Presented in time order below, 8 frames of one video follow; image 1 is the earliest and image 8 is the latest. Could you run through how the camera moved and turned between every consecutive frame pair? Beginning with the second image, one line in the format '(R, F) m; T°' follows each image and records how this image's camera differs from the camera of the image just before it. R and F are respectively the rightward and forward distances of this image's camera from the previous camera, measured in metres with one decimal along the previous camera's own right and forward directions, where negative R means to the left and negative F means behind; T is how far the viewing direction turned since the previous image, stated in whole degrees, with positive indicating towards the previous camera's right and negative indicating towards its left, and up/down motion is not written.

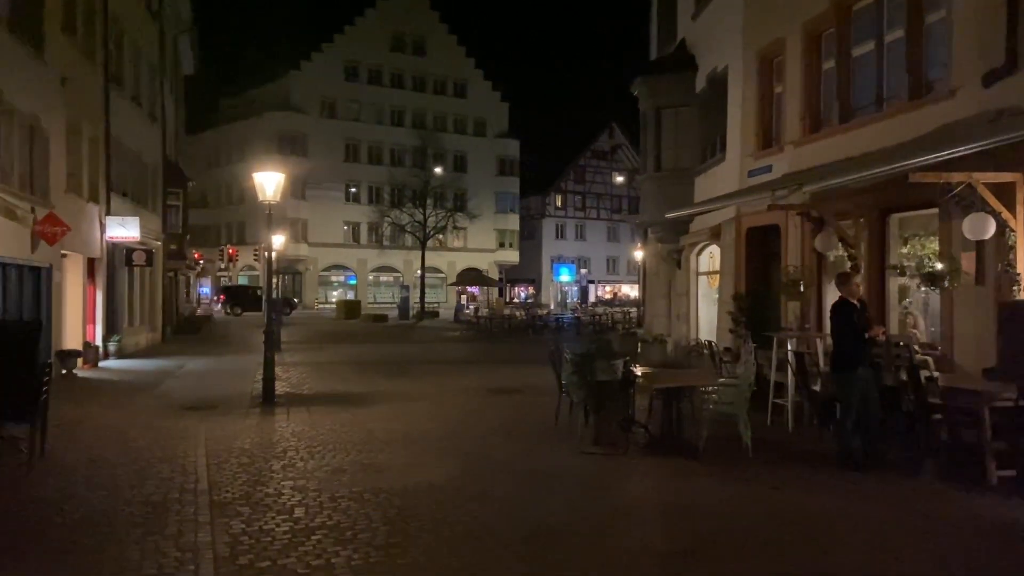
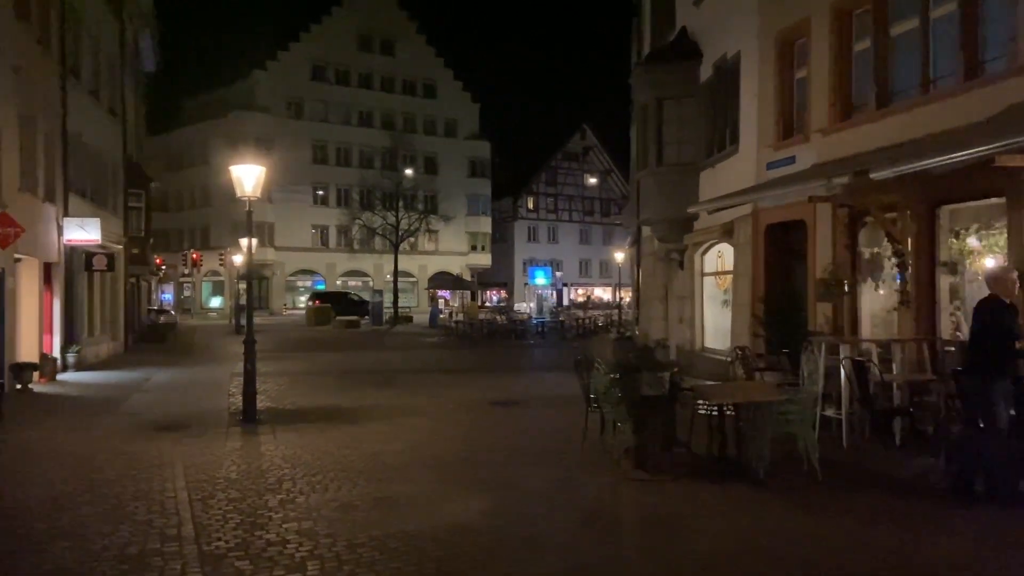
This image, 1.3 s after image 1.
(-0.6, +1.3) m; +2°
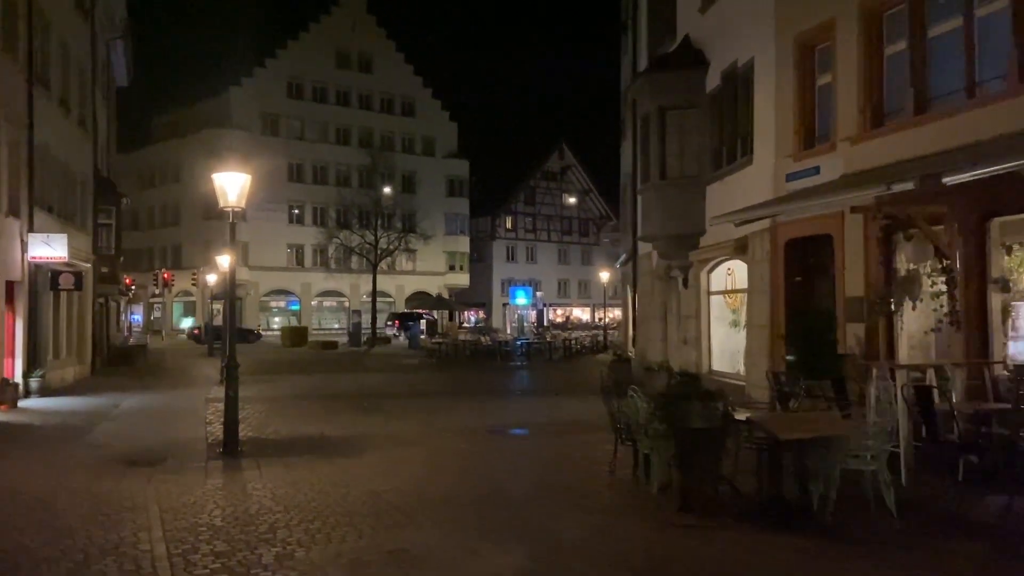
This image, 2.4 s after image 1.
(-0.5, +1.0) m; +2°
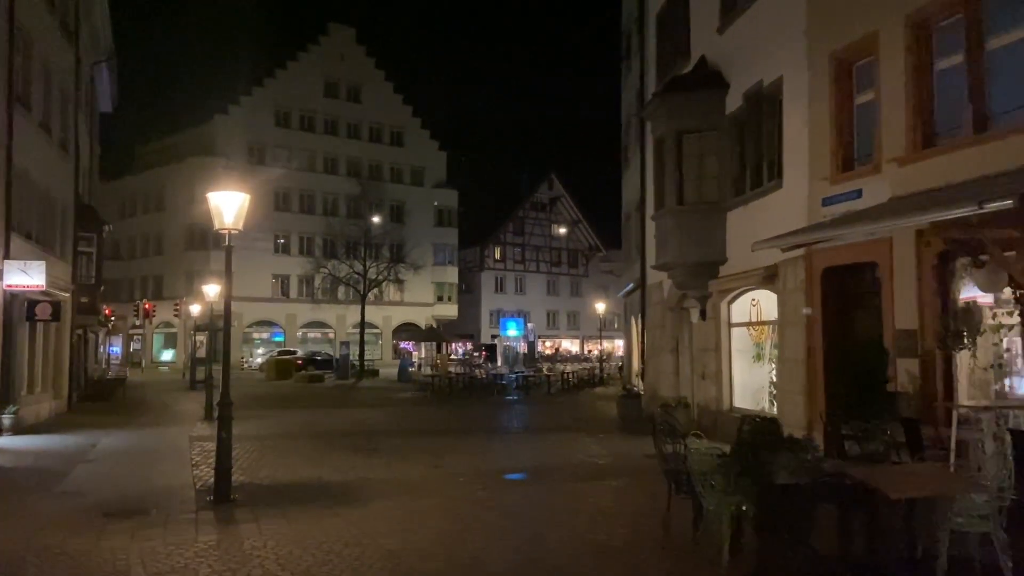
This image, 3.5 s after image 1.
(-0.5, +1.0) m; +1°
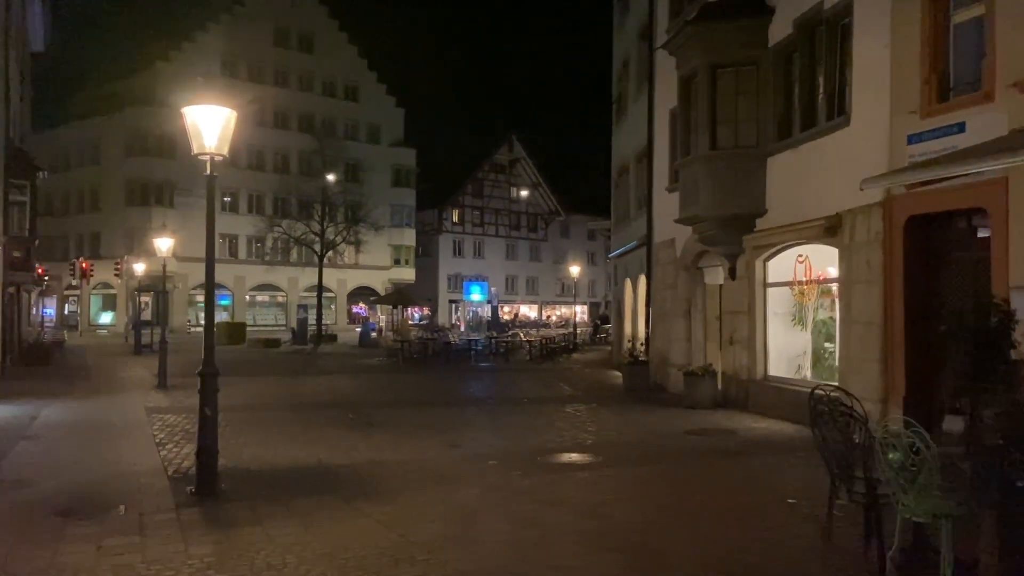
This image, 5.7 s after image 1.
(-1.2, +2.1) m; +4°
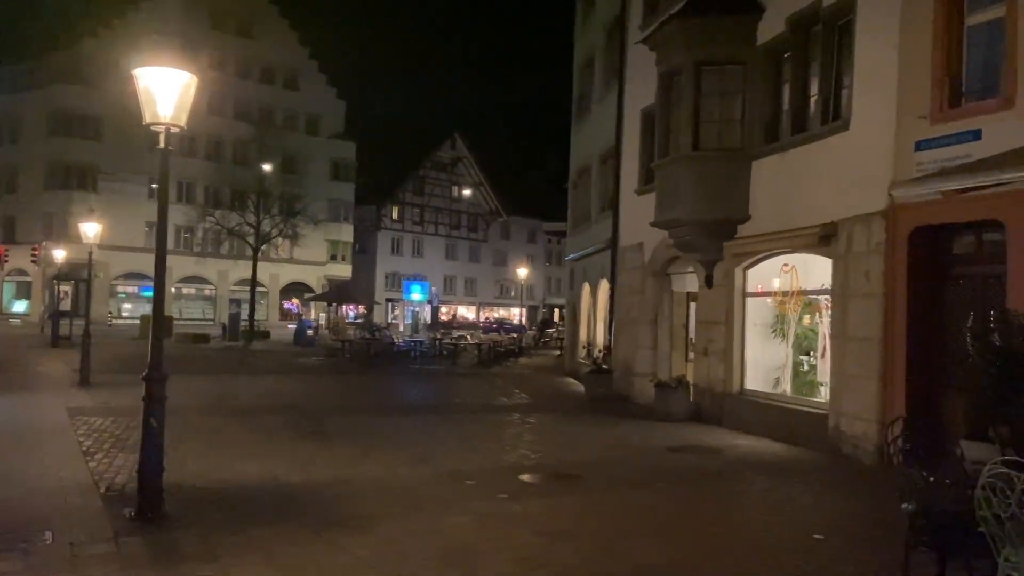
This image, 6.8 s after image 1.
(-0.6, +1.0) m; +5°
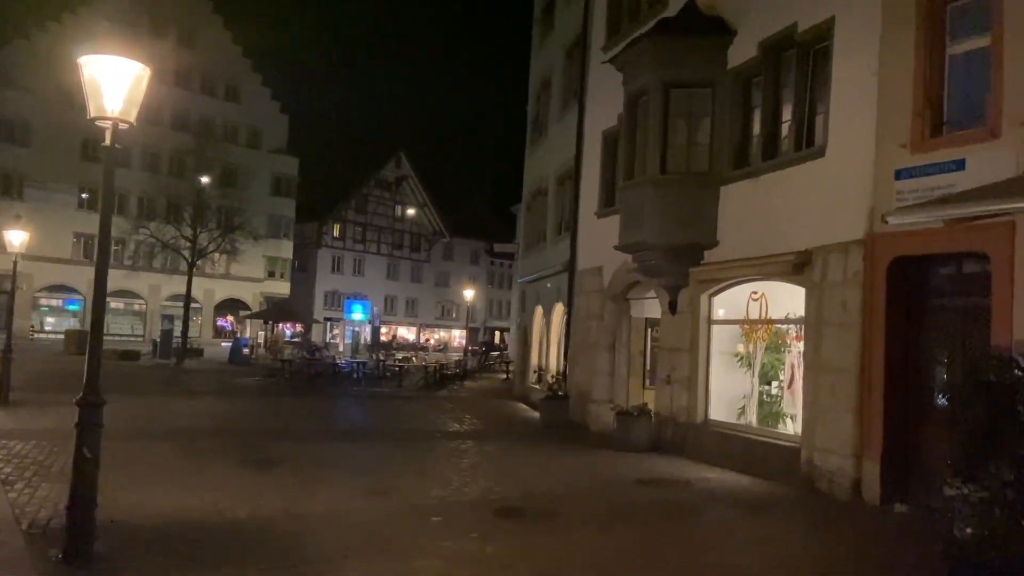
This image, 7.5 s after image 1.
(-0.4, +0.6) m; +4°
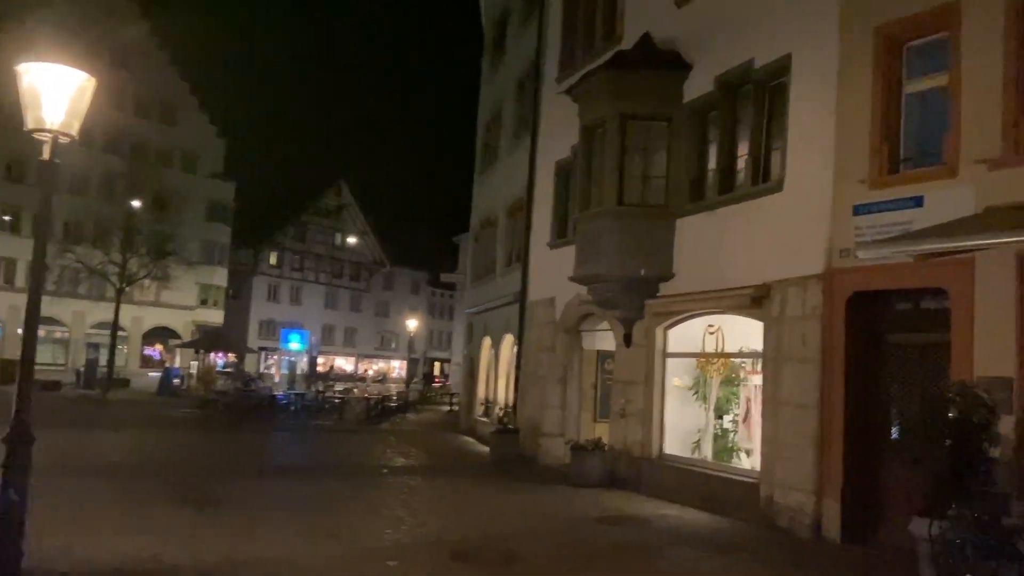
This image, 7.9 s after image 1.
(-0.3, +0.3) m; +4°
